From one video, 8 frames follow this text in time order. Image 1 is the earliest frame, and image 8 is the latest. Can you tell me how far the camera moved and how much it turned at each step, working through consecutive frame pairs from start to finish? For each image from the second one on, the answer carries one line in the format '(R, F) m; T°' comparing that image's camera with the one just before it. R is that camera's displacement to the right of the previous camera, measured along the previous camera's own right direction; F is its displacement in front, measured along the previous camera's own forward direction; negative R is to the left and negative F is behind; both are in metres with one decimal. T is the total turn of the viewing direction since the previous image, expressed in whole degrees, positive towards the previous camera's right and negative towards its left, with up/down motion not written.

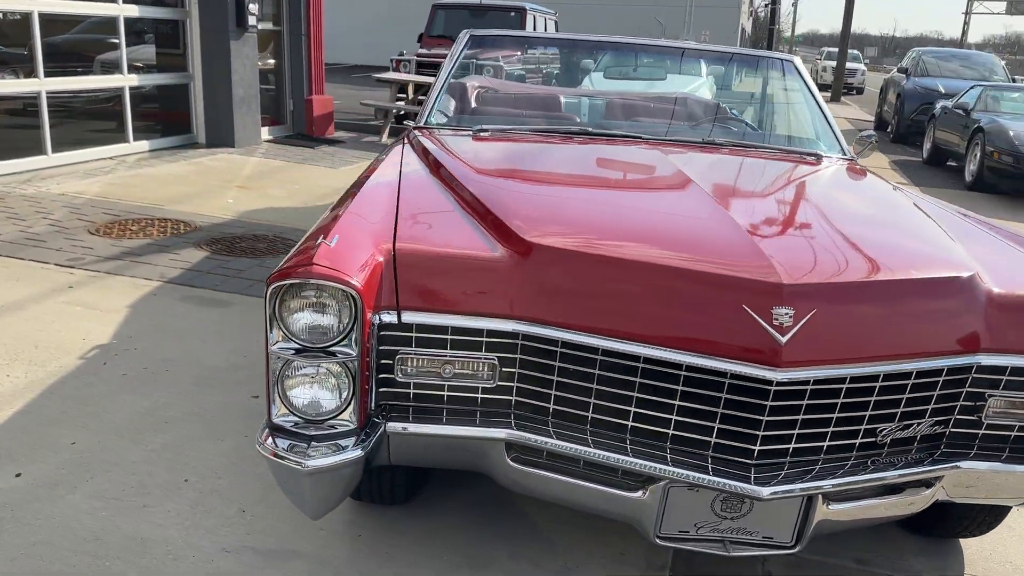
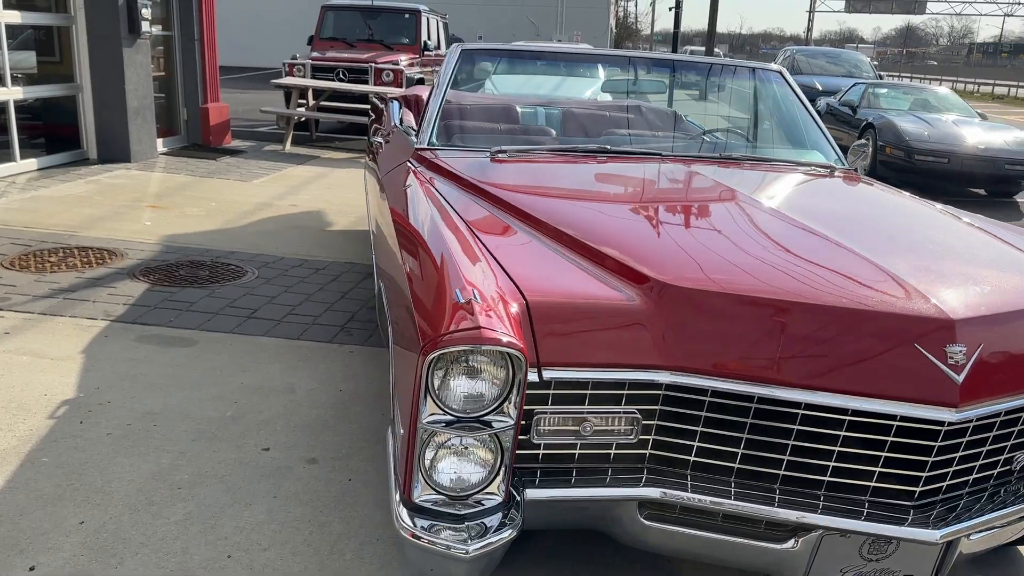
(-0.5, +0.2) m; +8°
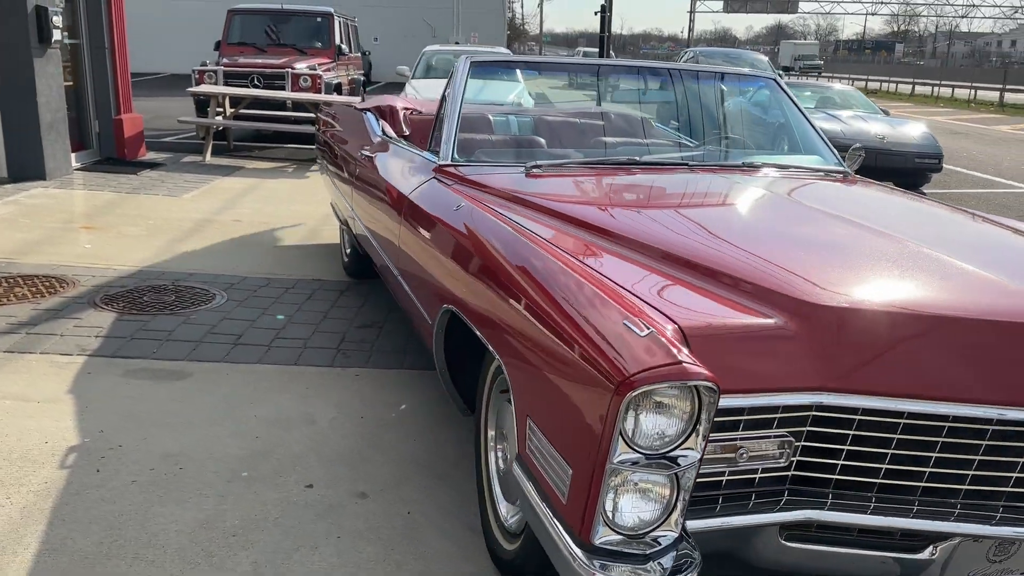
(-0.5, +0.1) m; +7°
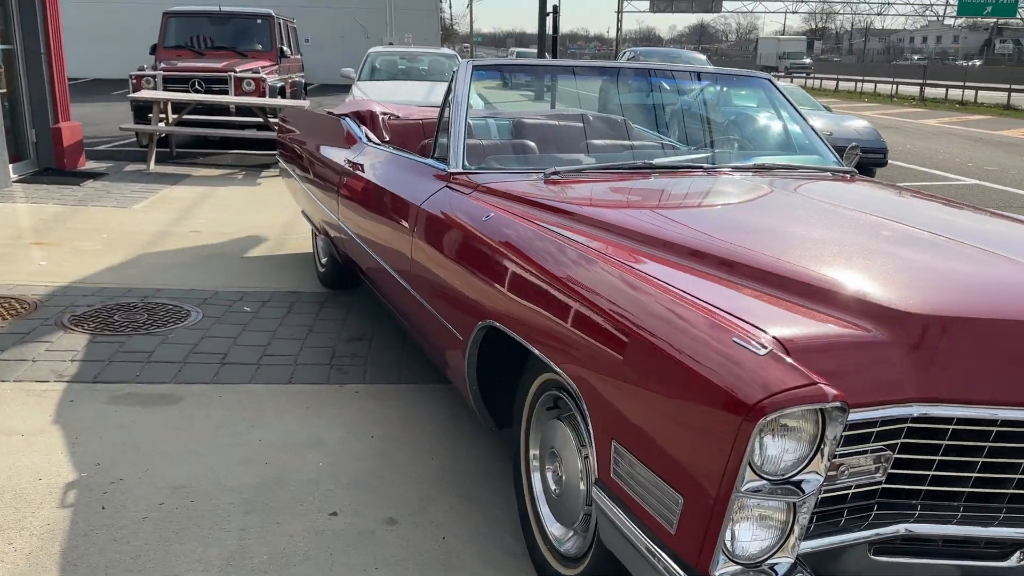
(-0.3, +0.1) m; +4°
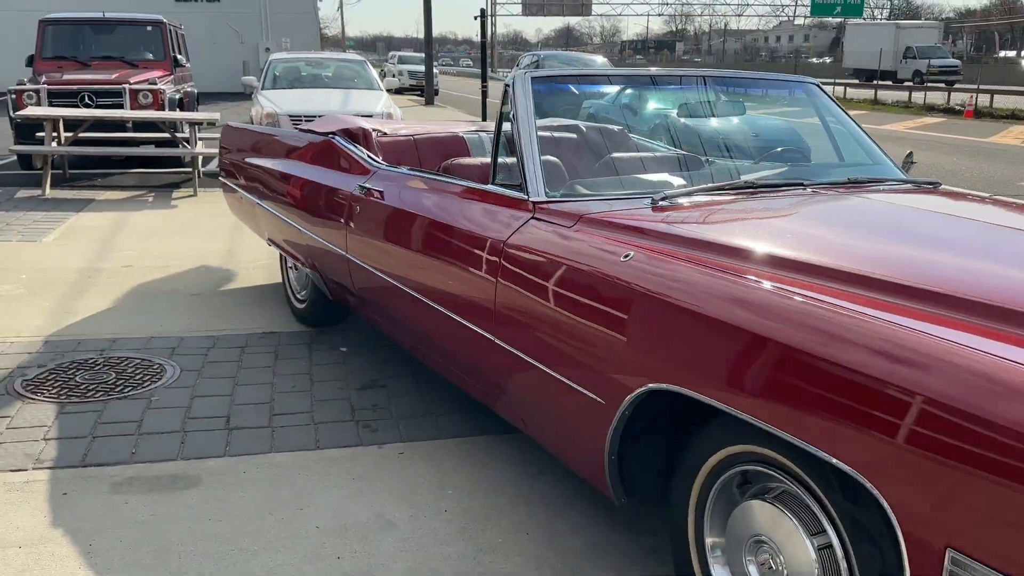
(-0.7, +0.5) m; +8°
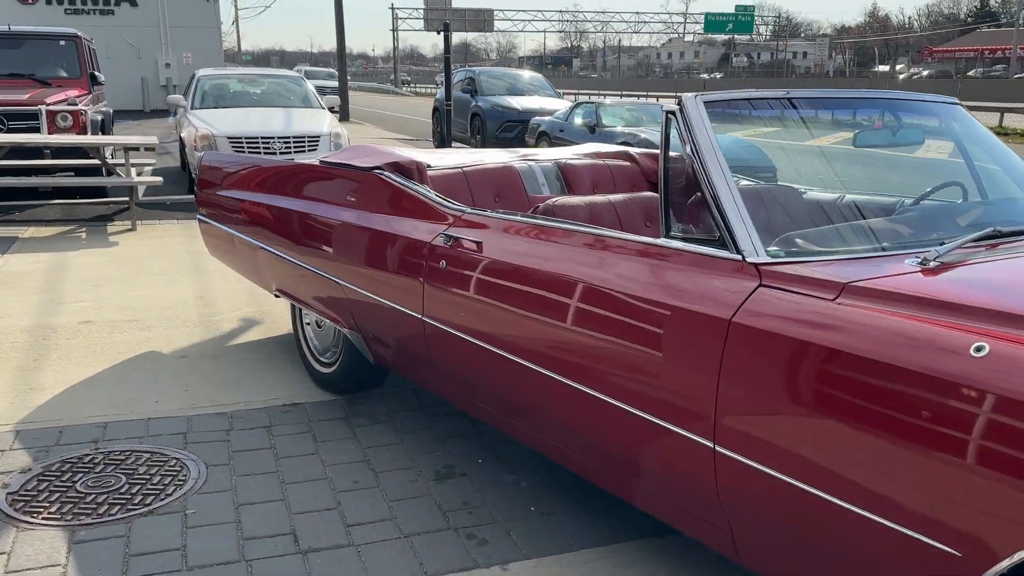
(-0.8, +0.7) m; +6°
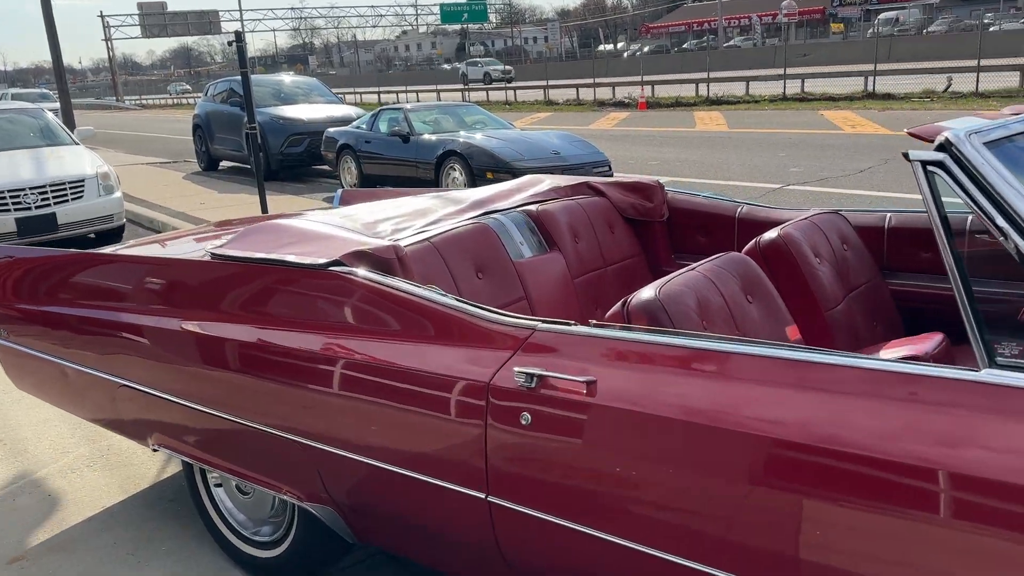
(-0.7, +1.2) m; +15°
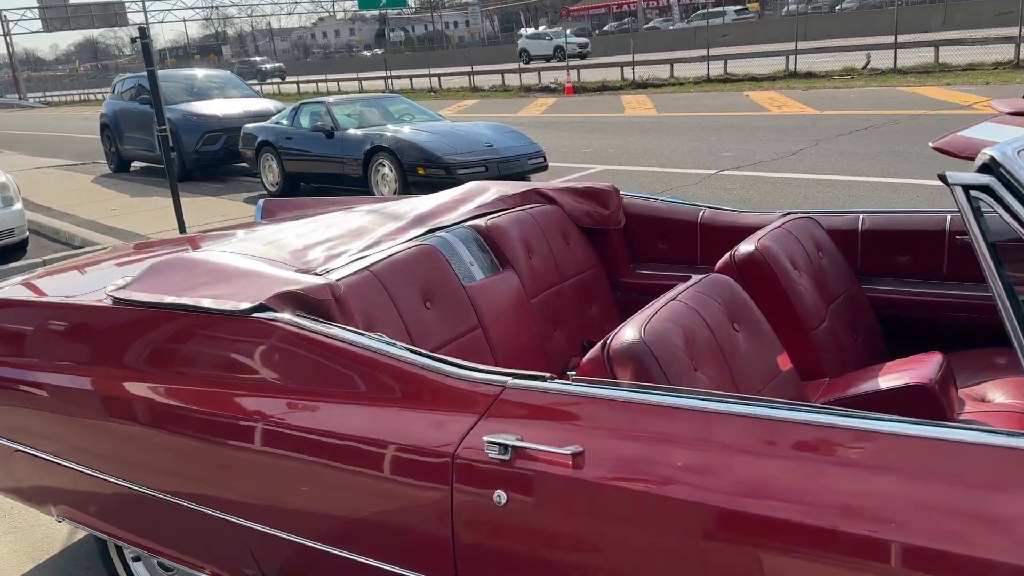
(-0.1, +0.3) m; +4°
